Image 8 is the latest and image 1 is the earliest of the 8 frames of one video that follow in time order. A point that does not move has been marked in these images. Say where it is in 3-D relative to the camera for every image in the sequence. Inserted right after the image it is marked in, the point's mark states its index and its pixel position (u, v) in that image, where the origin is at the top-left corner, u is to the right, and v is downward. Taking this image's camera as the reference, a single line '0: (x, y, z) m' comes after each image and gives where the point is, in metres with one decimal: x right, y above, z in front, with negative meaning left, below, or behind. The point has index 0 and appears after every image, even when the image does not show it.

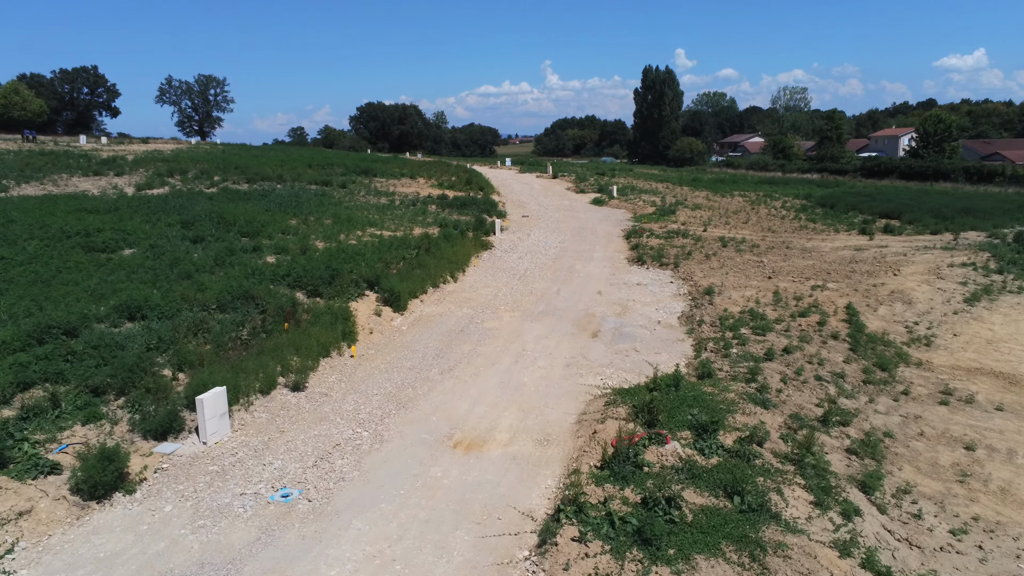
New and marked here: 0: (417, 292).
0: (-2.1, -0.1, +16.4) m
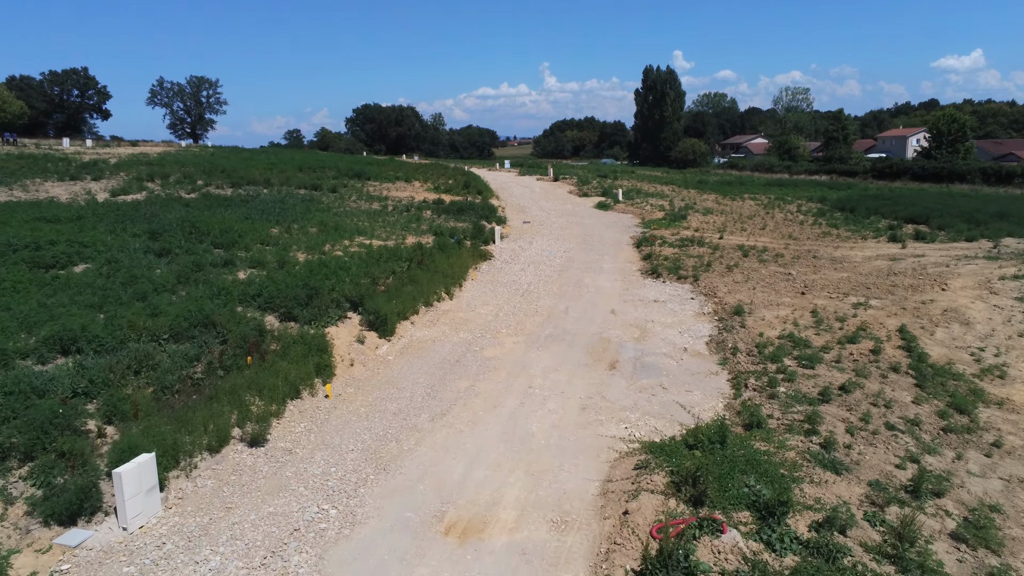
0: (-2.1, -0.5, +14.5) m
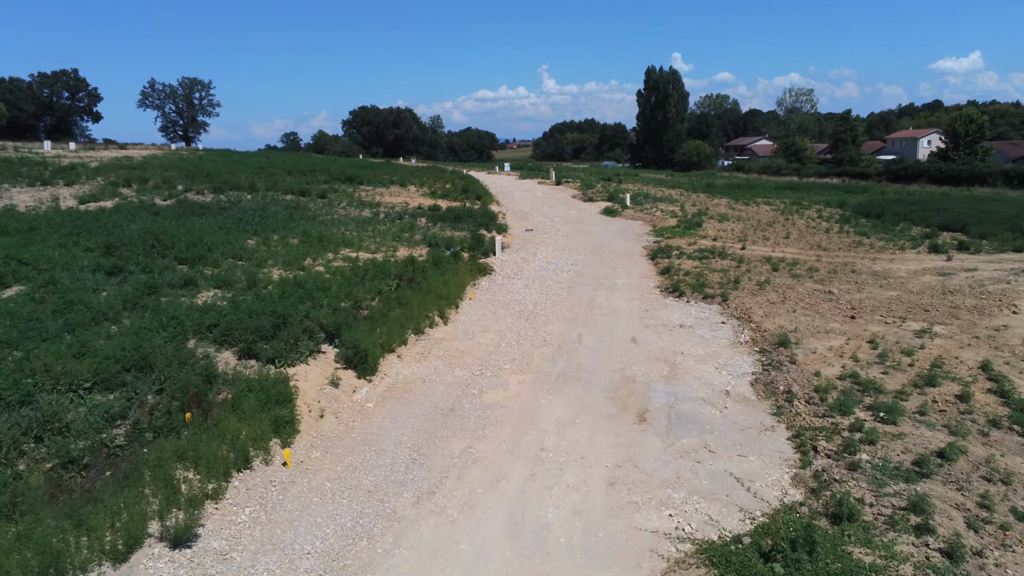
0: (-2.0, -1.0, +12.3) m
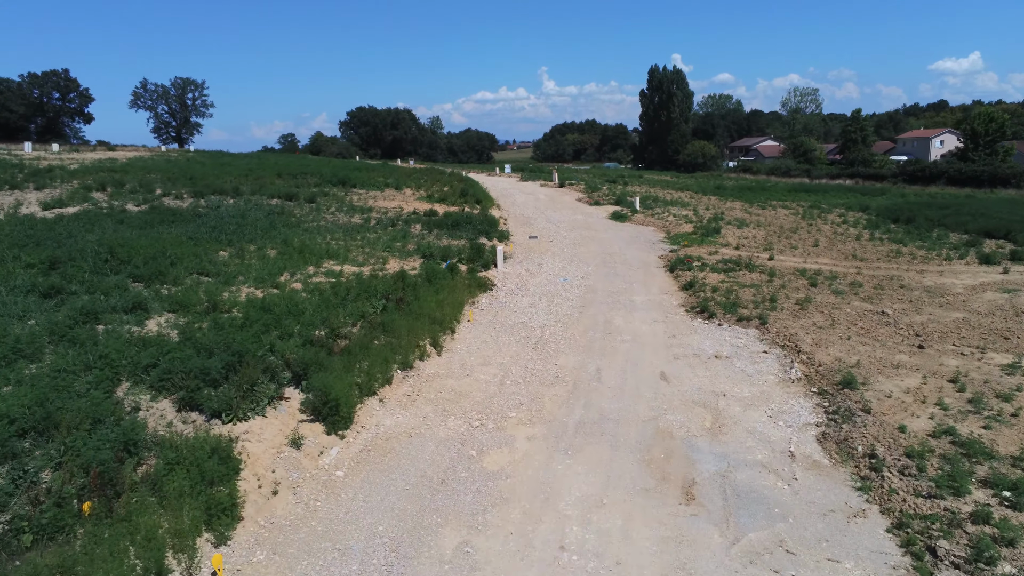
0: (-1.9, -1.4, +10.2) m
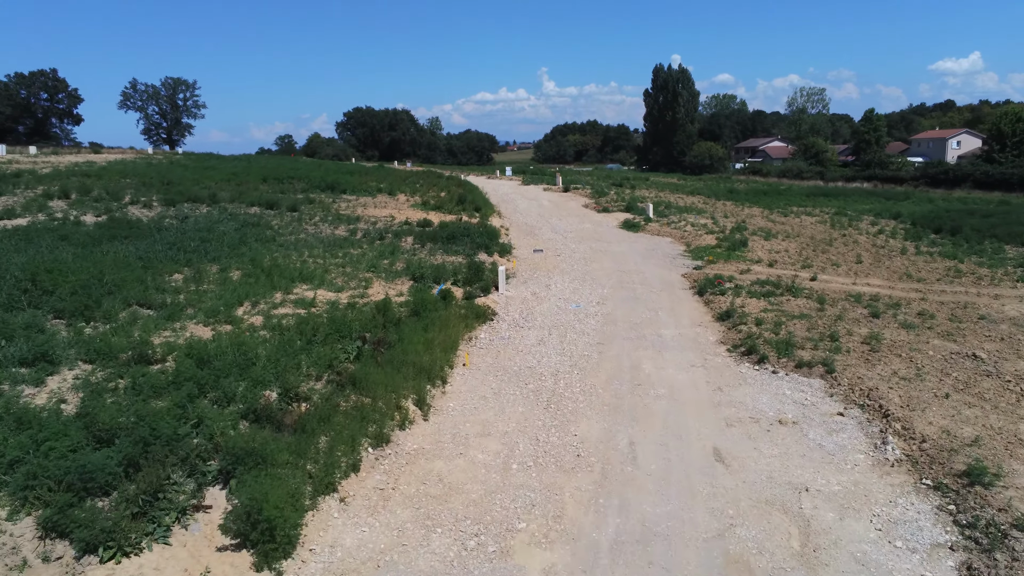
0: (-1.8, -1.9, +7.5) m
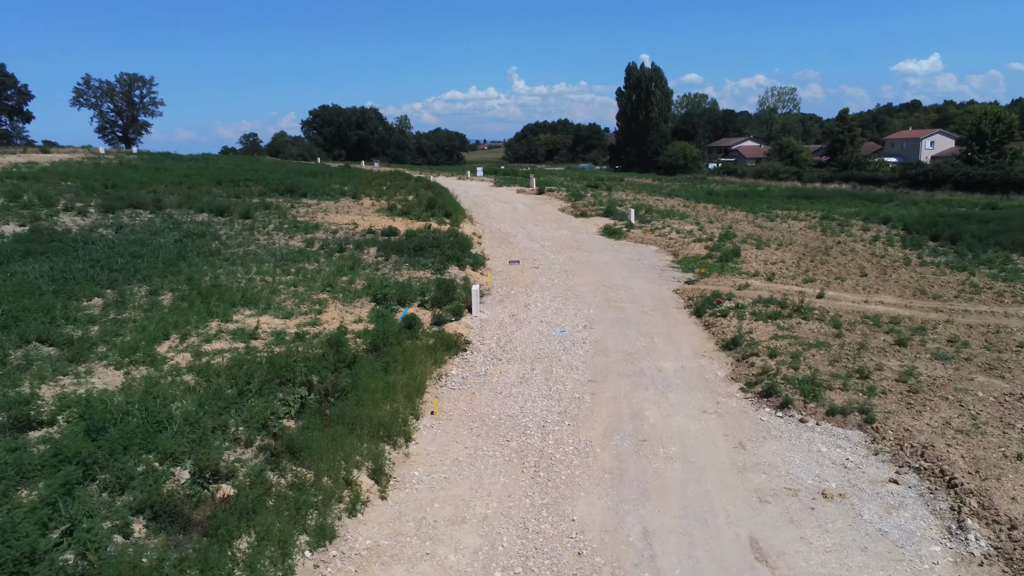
0: (-1.9, -2.4, +5.5) m
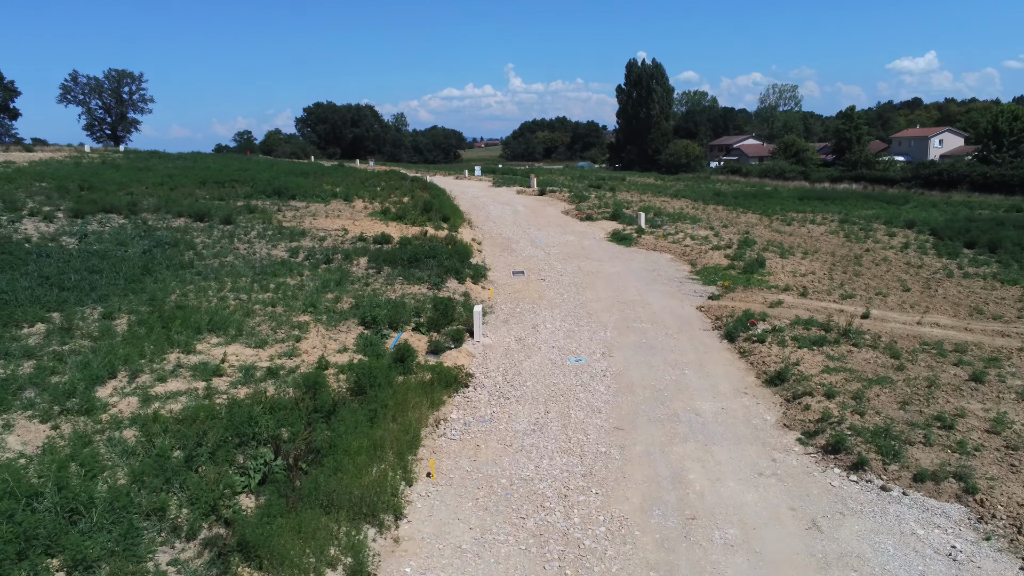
0: (-1.8, -2.8, +3.7) m
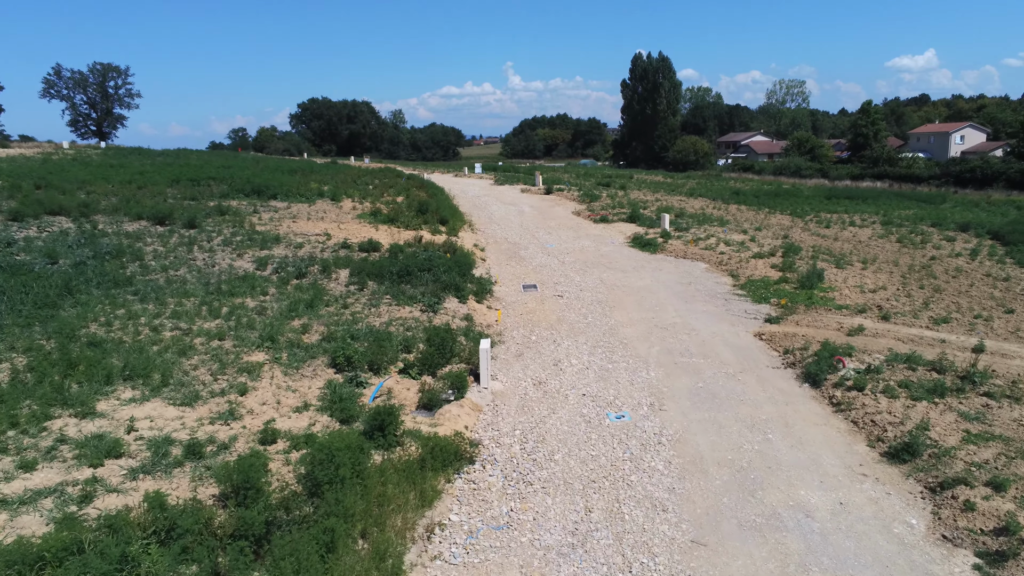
0: (-1.5, -3.2, +0.7) m
